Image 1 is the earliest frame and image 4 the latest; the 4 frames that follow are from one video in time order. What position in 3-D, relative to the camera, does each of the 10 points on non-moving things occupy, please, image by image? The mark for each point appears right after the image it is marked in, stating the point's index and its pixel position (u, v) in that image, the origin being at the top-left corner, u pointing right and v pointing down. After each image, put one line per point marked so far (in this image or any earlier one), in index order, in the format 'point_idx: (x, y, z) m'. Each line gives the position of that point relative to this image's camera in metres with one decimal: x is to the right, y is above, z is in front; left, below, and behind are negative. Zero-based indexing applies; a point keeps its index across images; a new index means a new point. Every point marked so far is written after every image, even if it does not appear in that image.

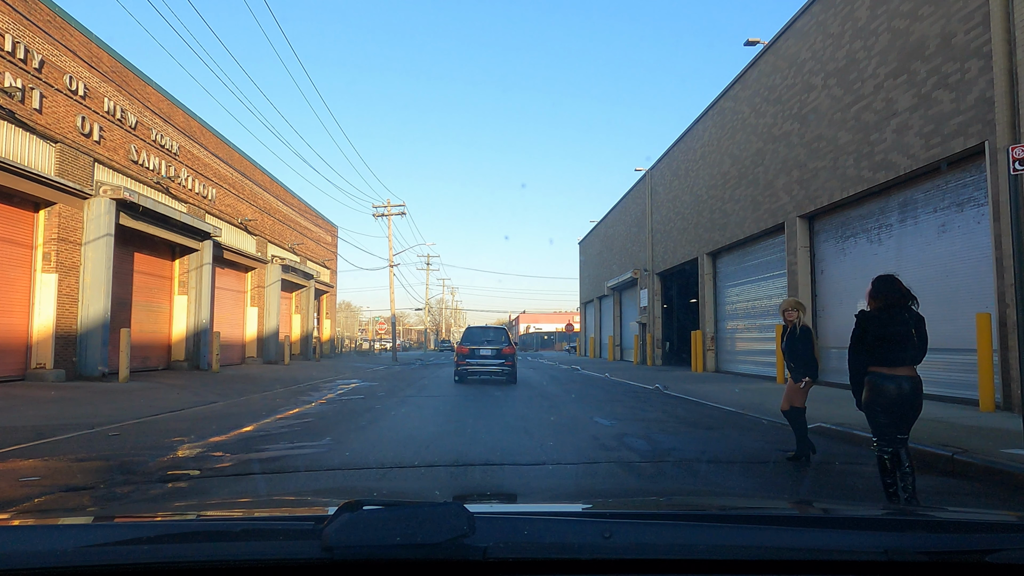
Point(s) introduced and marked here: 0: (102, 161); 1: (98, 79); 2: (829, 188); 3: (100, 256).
0: (-10.8, +3.4, +17.2) m
1: (-10.7, +5.4, +16.9) m
2: (+7.3, +2.3, +15.3) m
3: (-10.5, +0.8, +16.6) m
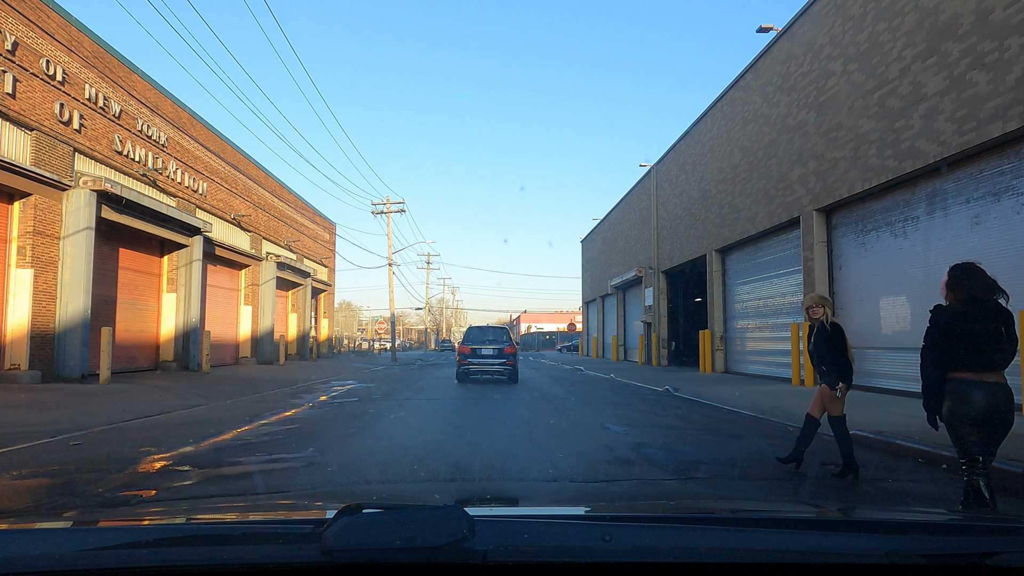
0: (-10.7, +3.5, +16.6) m
1: (-10.7, +5.5, +16.3) m
2: (+7.4, +2.4, +14.6) m
3: (-10.5, +0.9, +15.9) m
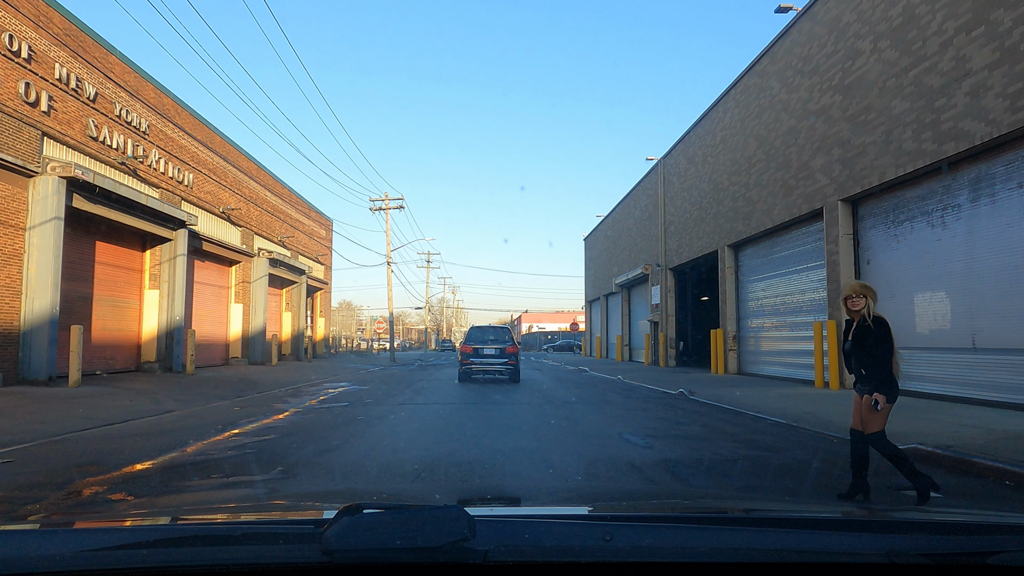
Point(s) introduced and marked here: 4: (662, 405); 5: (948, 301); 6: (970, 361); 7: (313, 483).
0: (-10.7, +3.5, +15.6) m
1: (-10.6, +5.6, +15.3) m
2: (+7.5, +2.5, +13.6) m
3: (-10.4, +1.0, +15.0) m
4: (+3.2, -2.5, +14.5) m
5: (+8.1, -0.2, +12.5) m
6: (+8.3, -1.3, +12.0) m
7: (-2.0, -2.0, +6.8) m
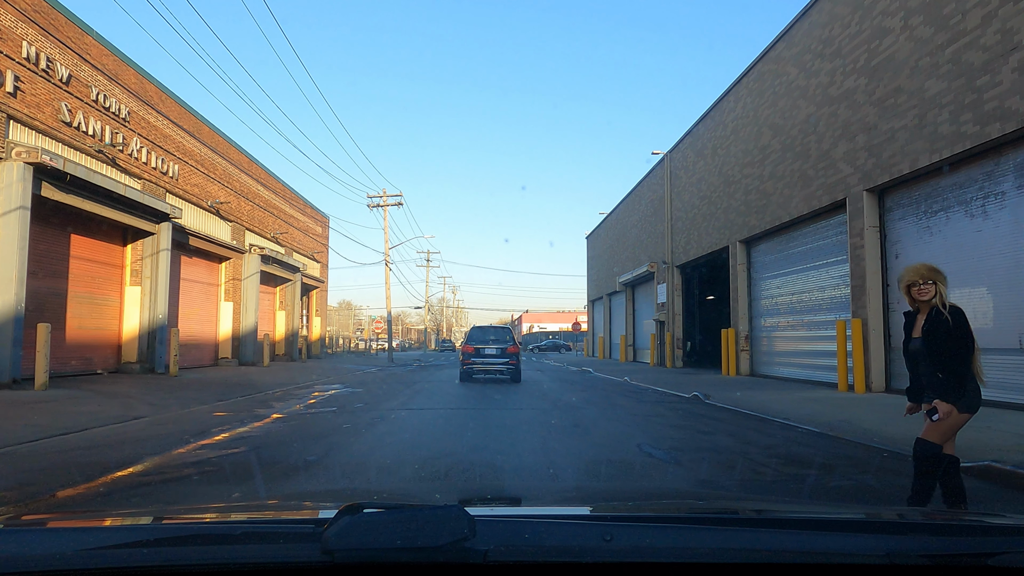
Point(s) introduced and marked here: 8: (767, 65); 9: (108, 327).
0: (-10.6, +3.6, +14.8) m
1: (-10.6, +5.7, +14.5) m
2: (+7.5, +2.6, +12.8) m
3: (-10.3, +1.1, +14.2) m
4: (+3.3, -2.5, +13.7) m
5: (+8.2, -0.2, +11.6) m
6: (+8.3, -1.2, +11.1) m
7: (-2.0, -1.9, +5.9) m
8: (+7.3, +6.4, +19.2) m
9: (-11.4, -1.2, +19.2) m
